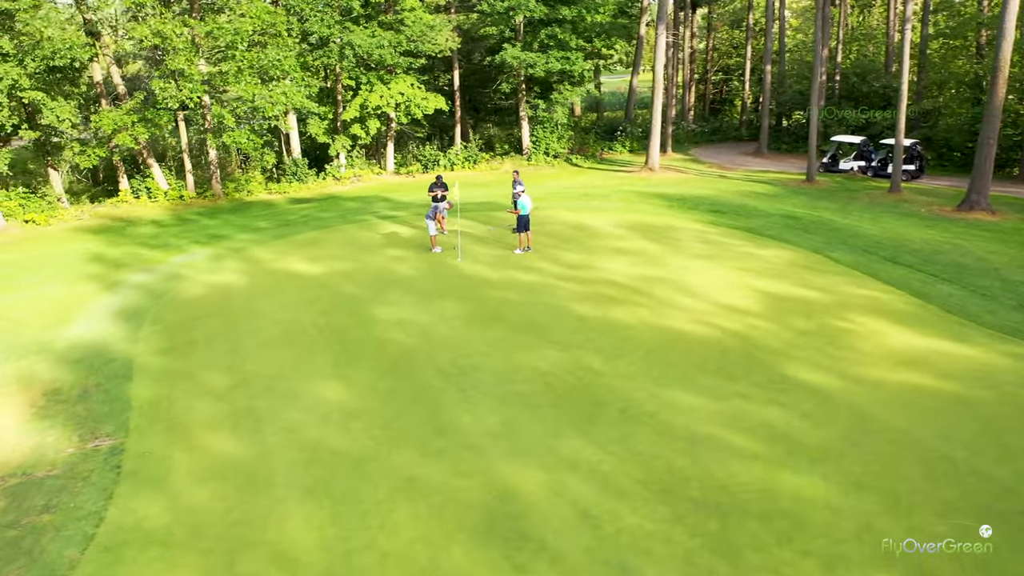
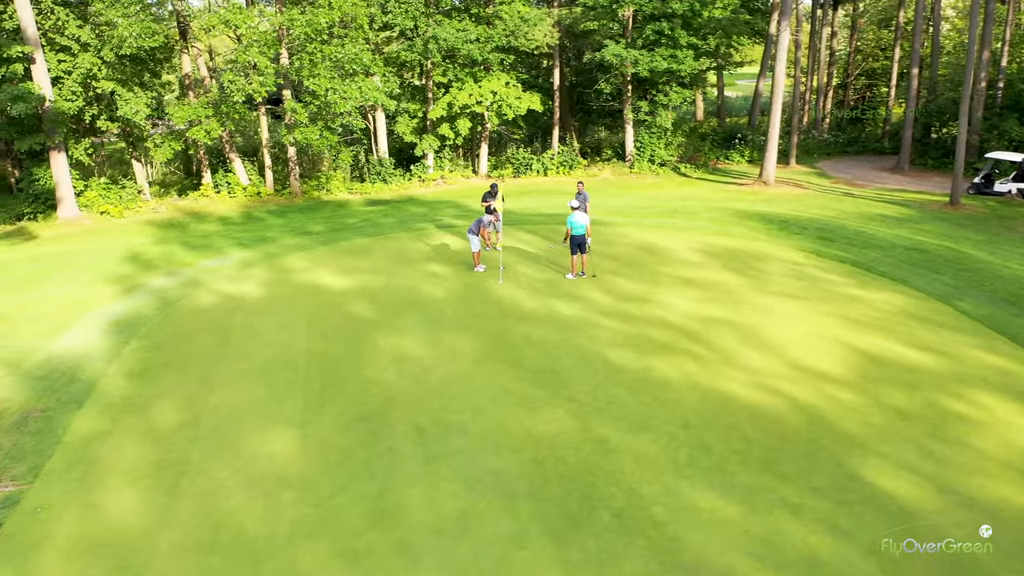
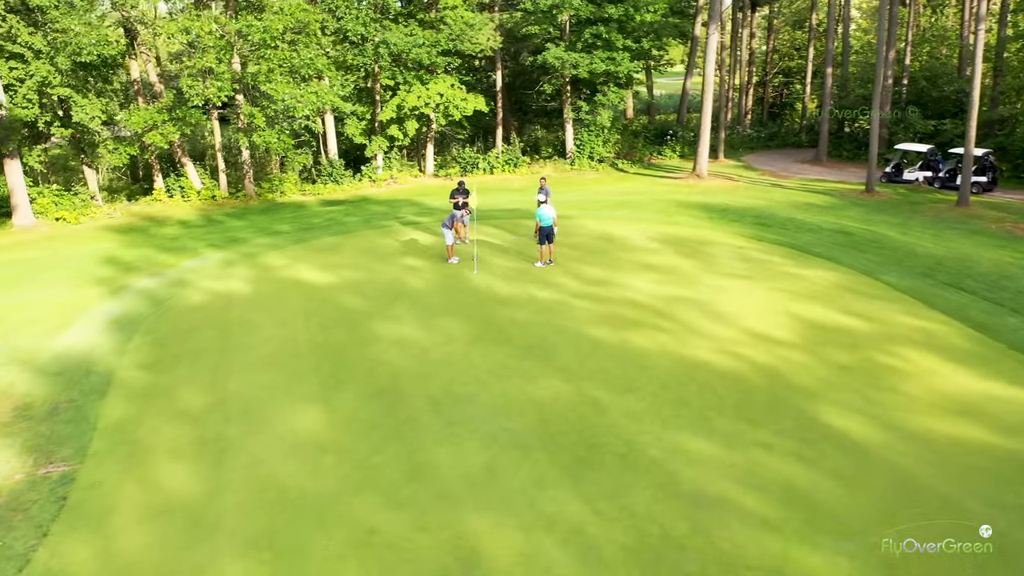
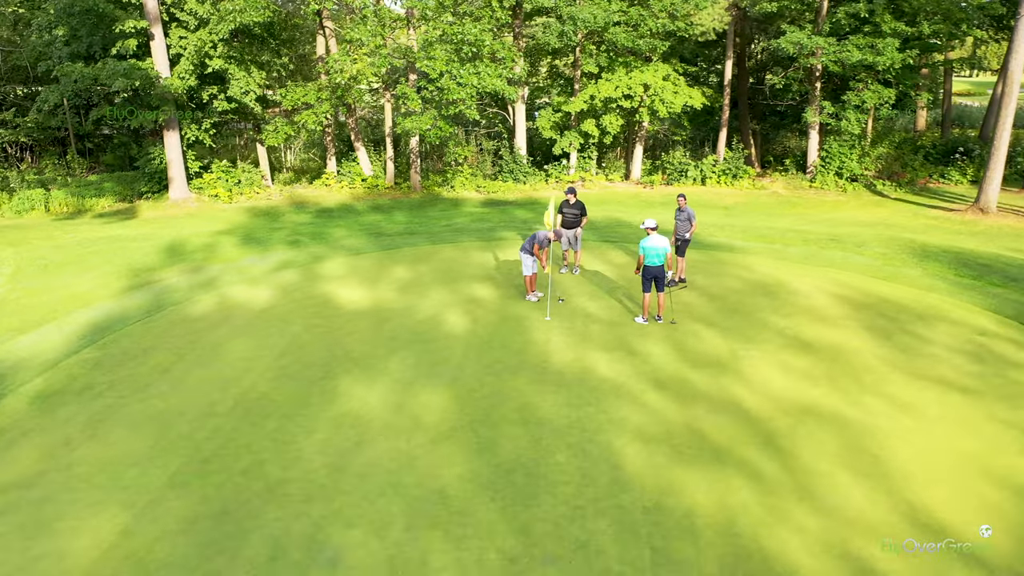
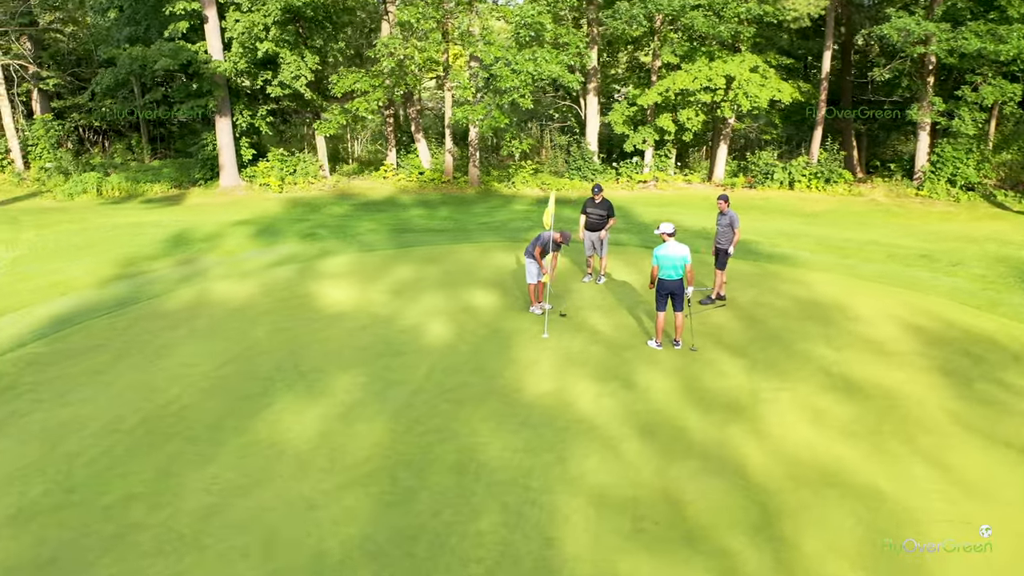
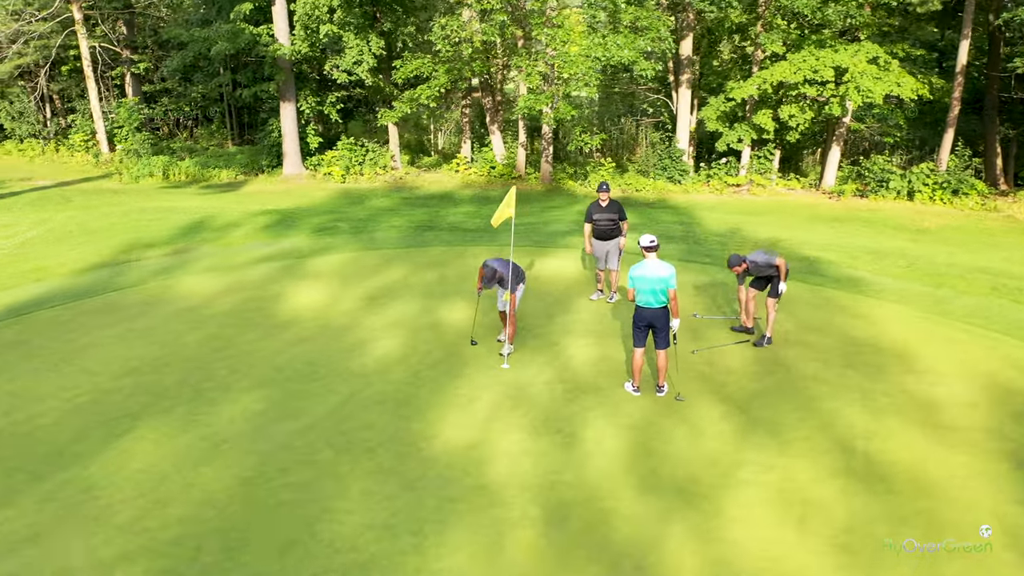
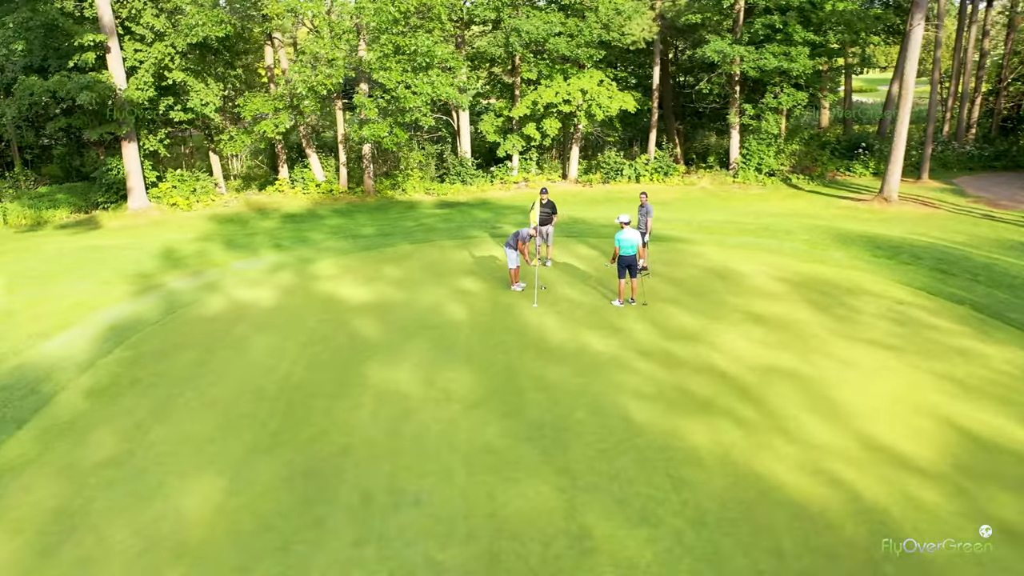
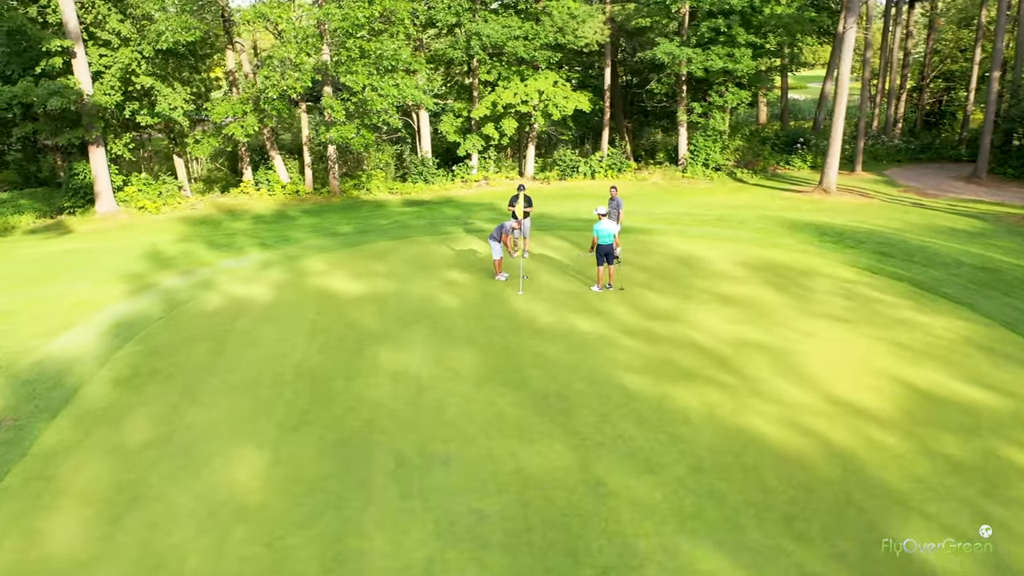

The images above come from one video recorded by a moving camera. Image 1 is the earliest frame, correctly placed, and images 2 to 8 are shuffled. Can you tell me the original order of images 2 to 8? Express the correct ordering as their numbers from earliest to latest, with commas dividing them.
3, 2, 8, 7, 4, 5, 6
